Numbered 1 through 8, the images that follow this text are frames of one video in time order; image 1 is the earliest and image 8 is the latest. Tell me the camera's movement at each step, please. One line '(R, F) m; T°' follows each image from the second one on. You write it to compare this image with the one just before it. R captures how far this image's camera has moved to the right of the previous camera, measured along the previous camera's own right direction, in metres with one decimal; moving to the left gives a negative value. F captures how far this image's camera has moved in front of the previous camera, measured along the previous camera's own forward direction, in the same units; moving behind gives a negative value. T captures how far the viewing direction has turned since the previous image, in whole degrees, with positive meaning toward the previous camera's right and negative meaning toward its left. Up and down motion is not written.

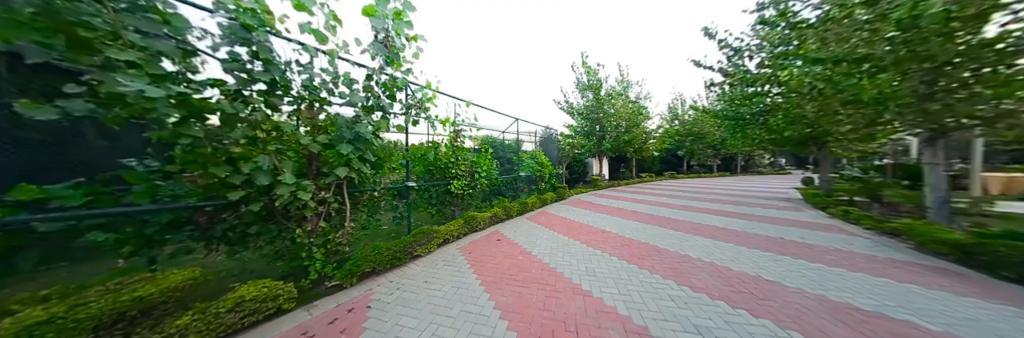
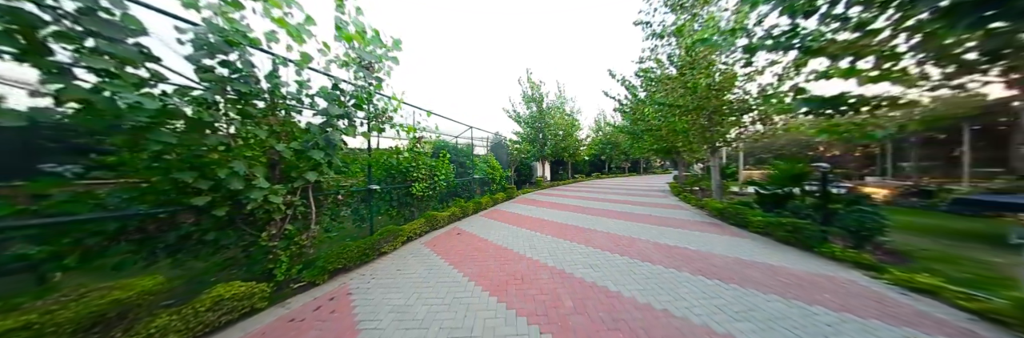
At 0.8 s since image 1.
(-0.2, -0.8) m; +15°
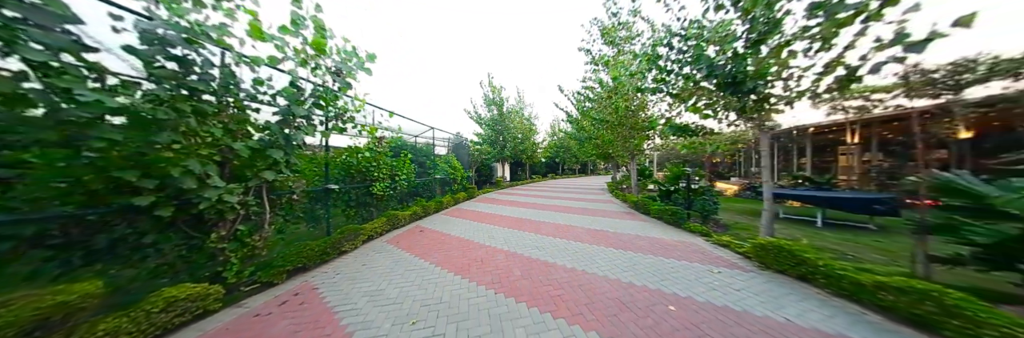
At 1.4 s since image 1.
(0.0, -0.6) m; +12°
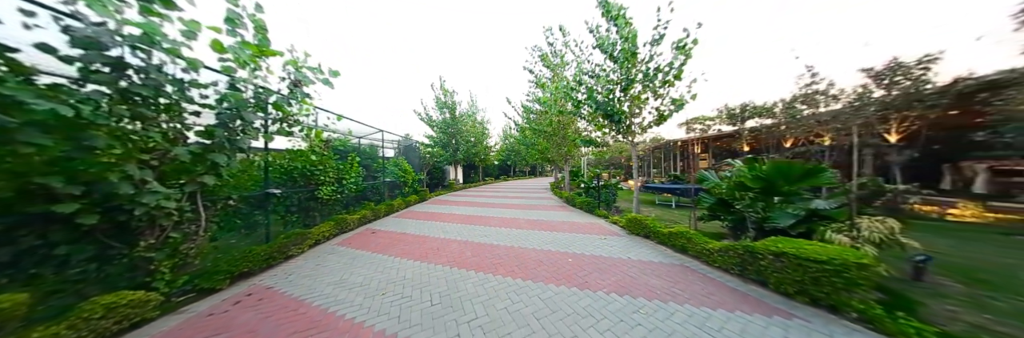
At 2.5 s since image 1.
(0.0, -0.8) m; +14°
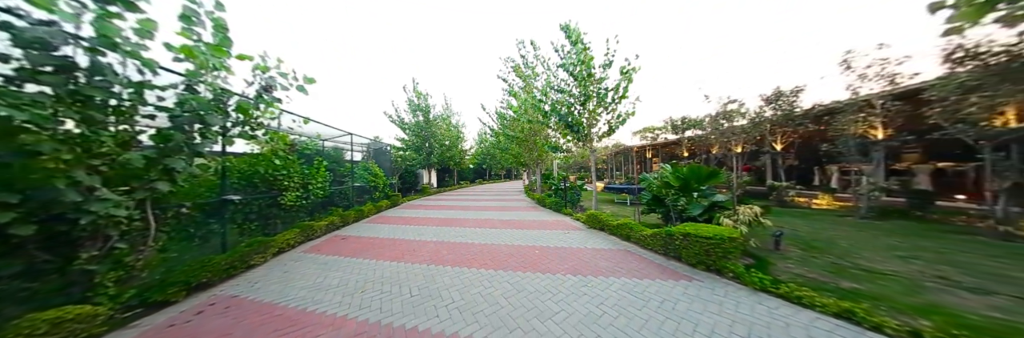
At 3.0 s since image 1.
(0.0, -0.4) m; +7°
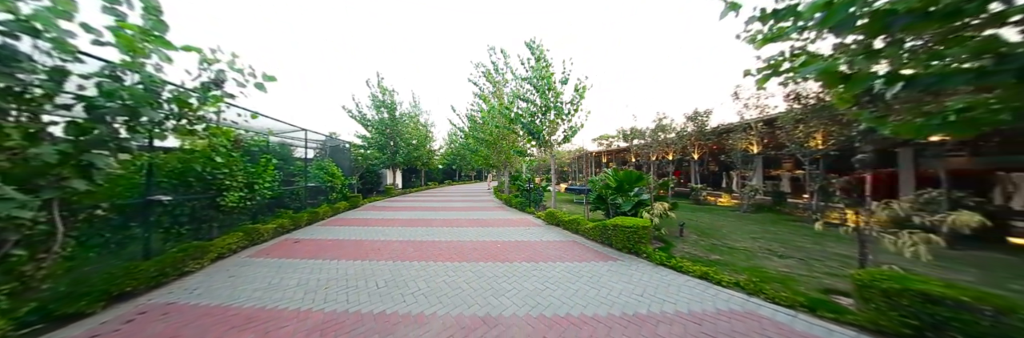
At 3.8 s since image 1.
(+0.1, -0.5) m; +9°
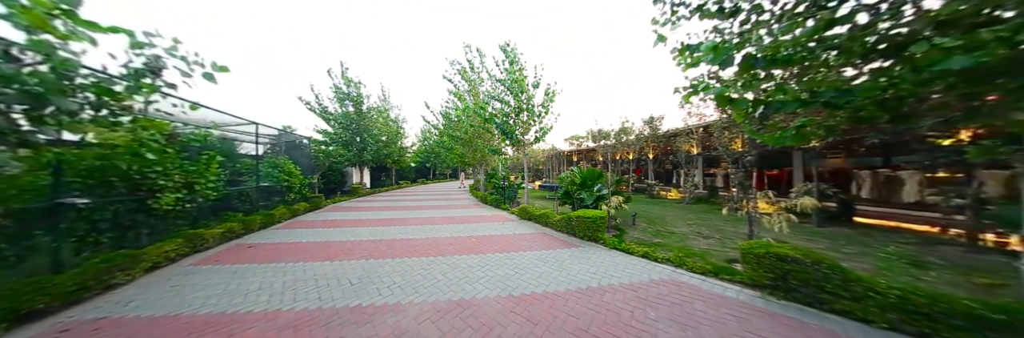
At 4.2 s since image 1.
(+0.1, -0.3) m; +7°
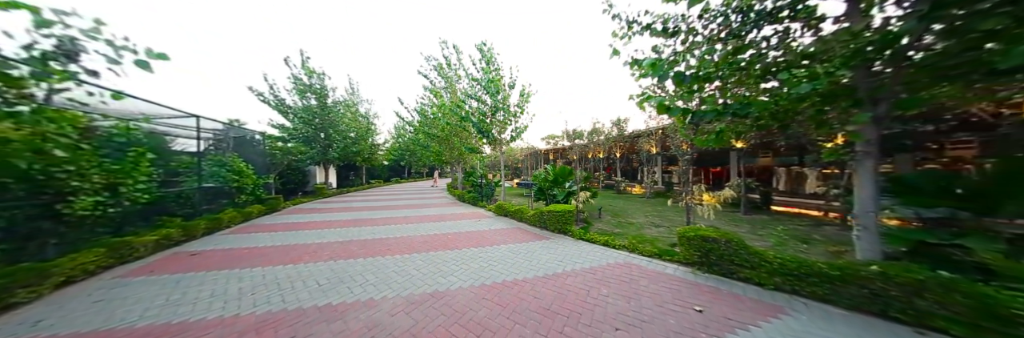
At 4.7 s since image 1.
(+0.1, -0.2) m; +6°
